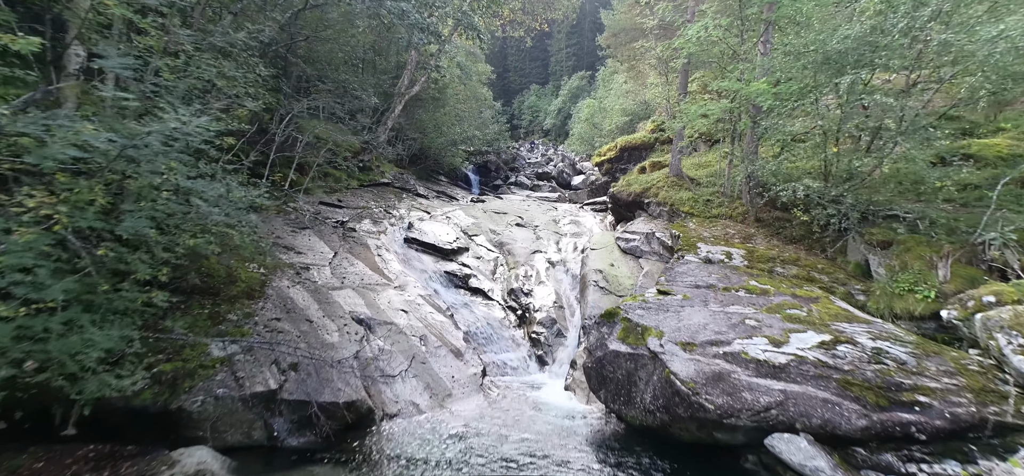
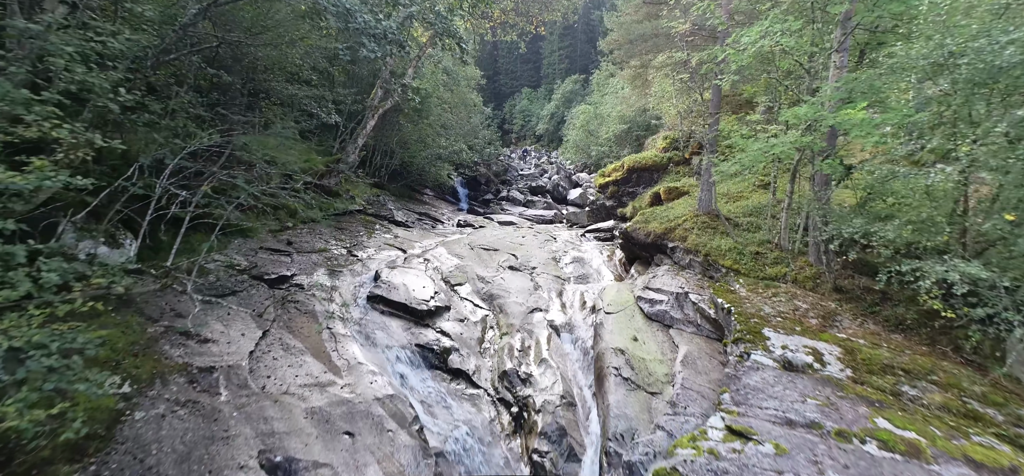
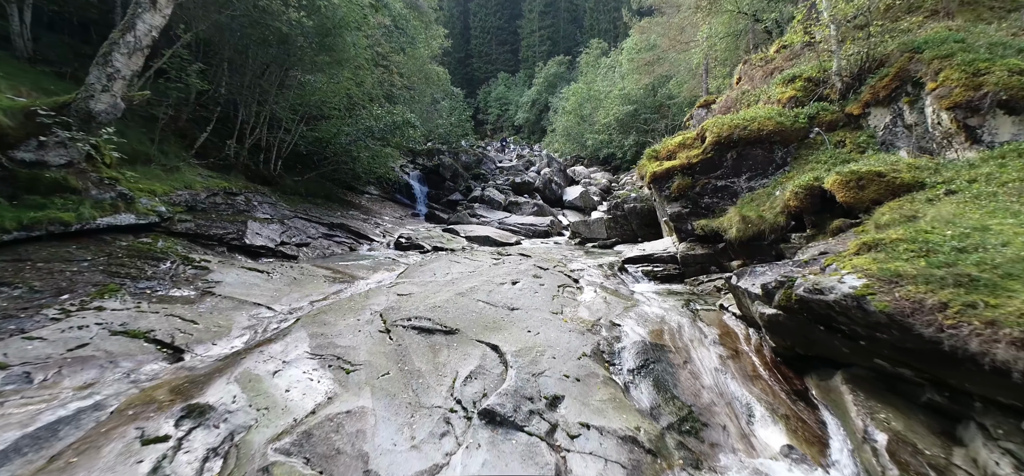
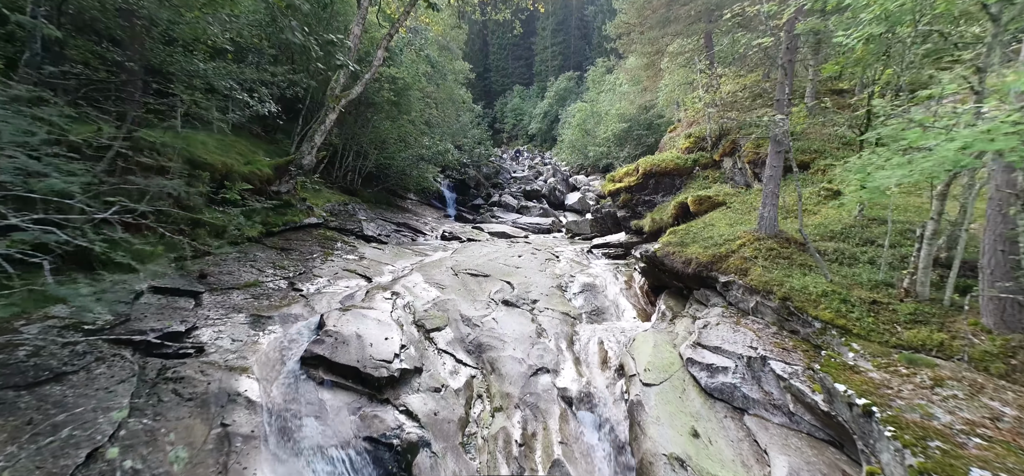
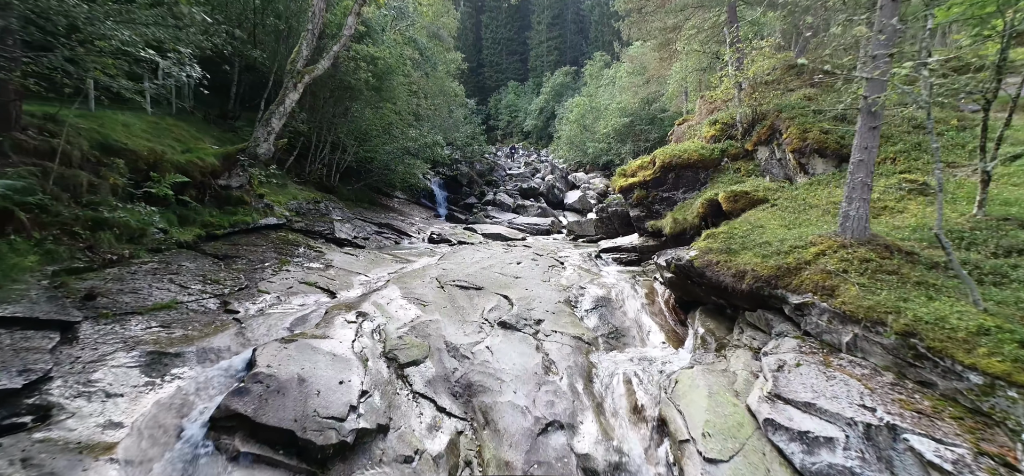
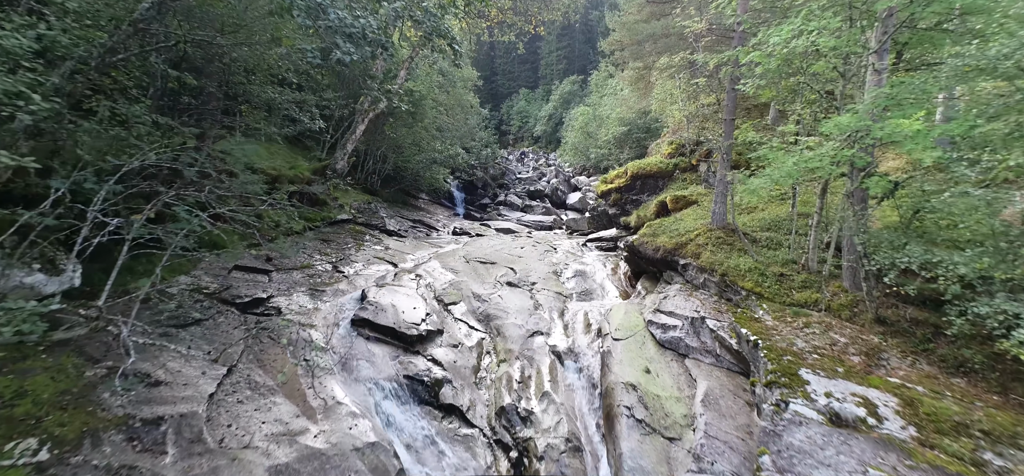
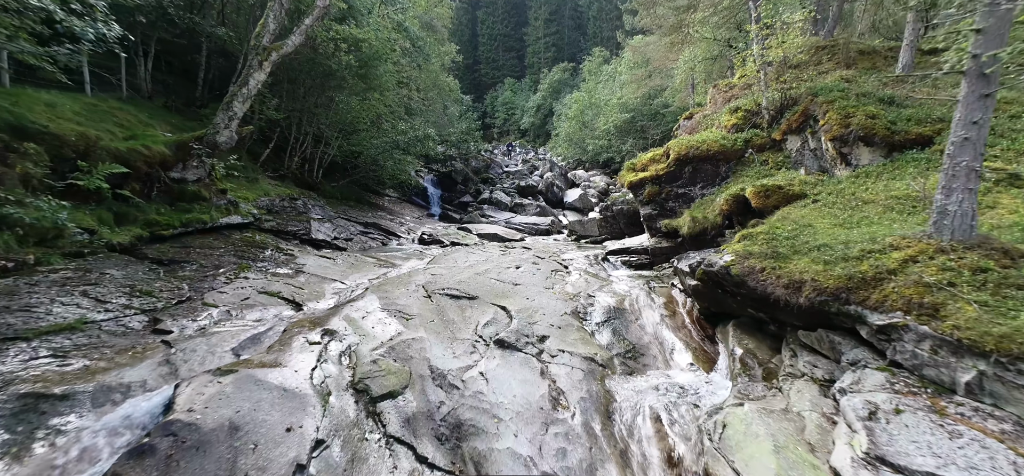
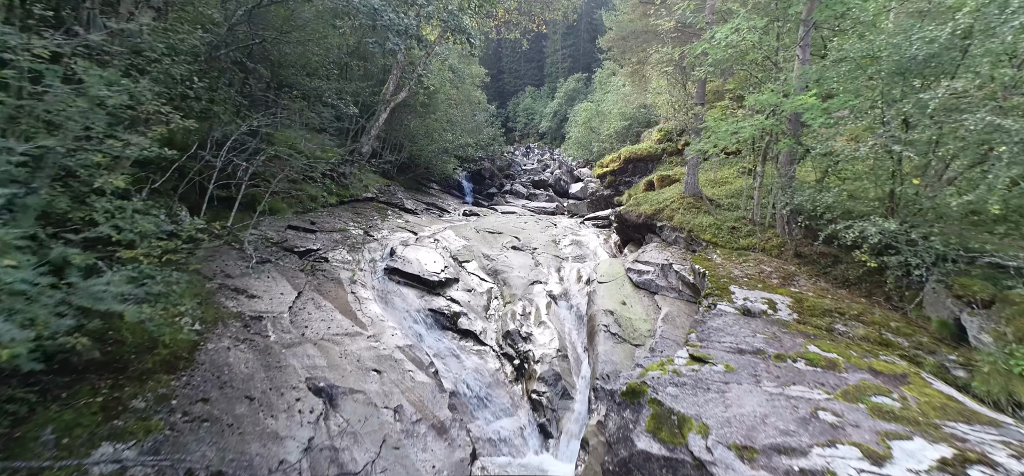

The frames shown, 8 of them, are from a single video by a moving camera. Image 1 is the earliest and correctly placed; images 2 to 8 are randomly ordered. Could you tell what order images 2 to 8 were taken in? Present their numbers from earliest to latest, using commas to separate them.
8, 2, 6, 4, 5, 7, 3
